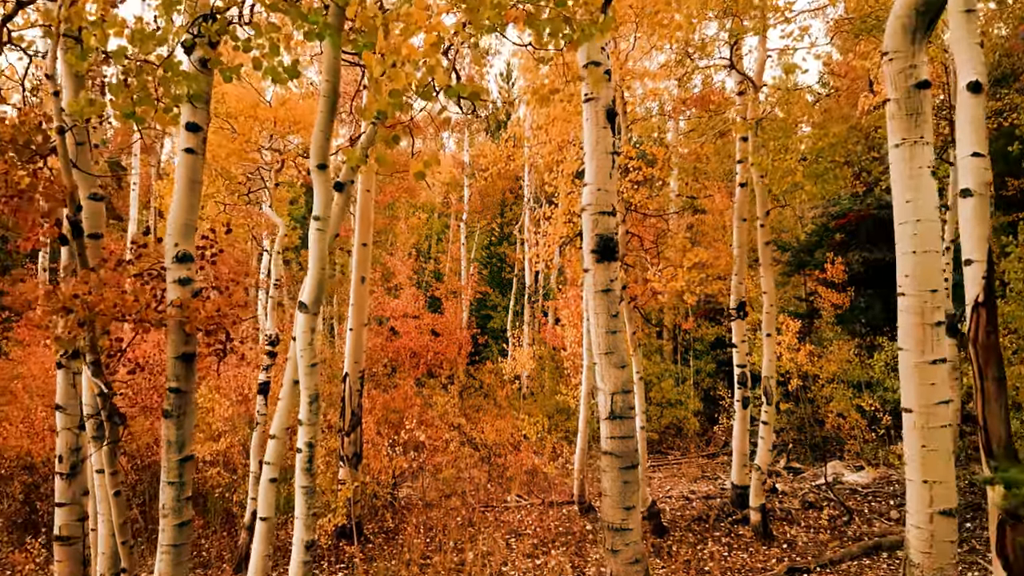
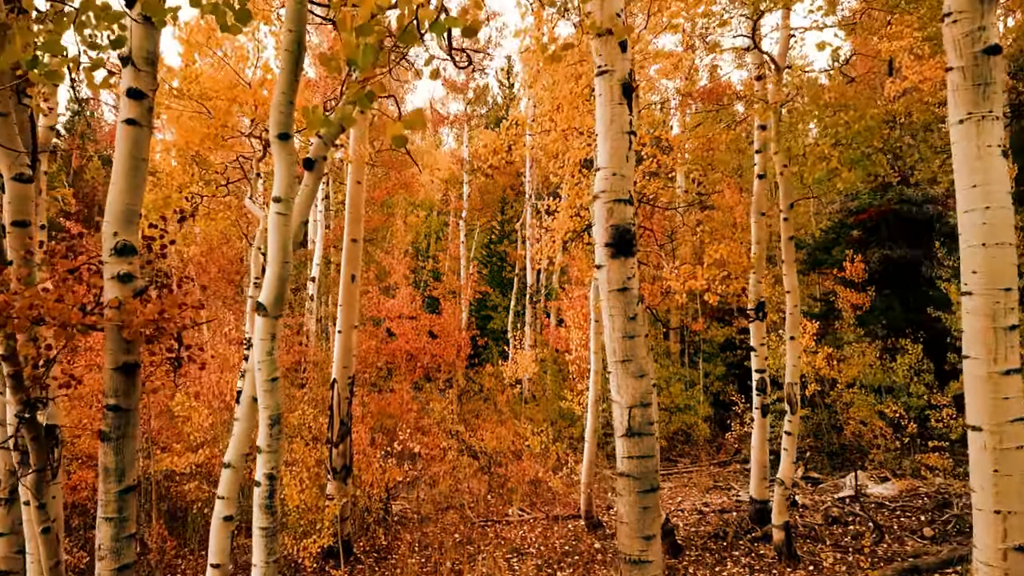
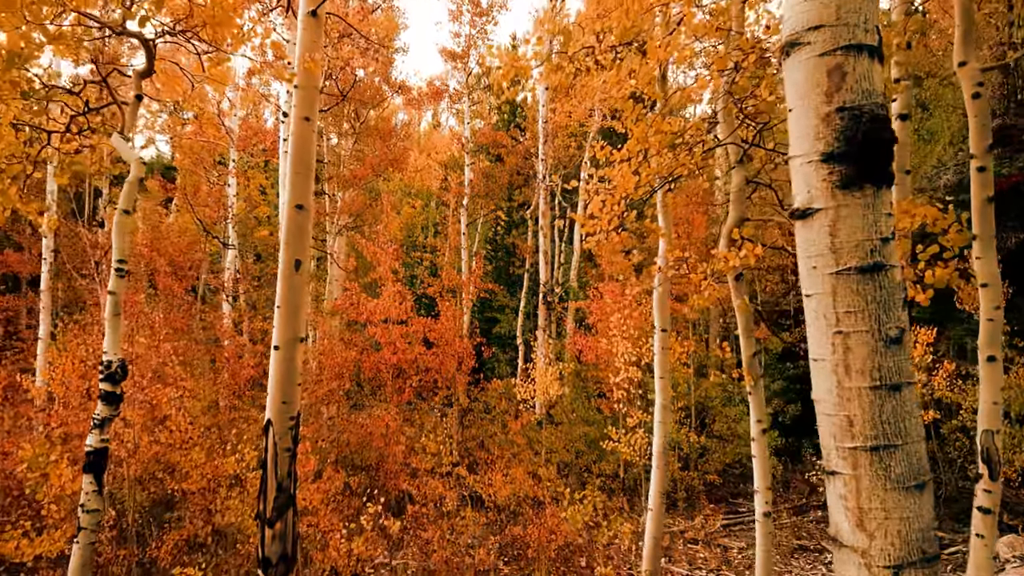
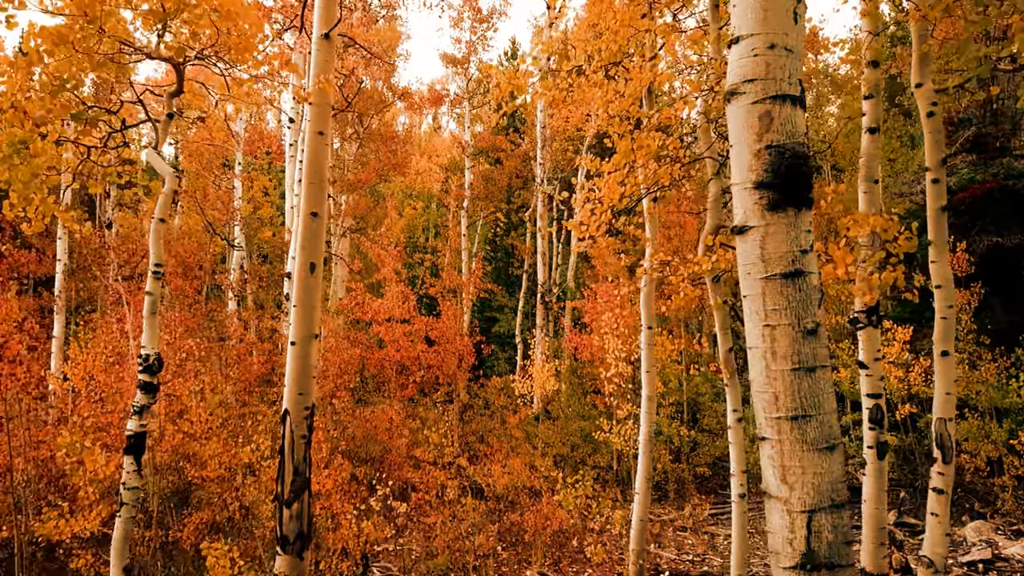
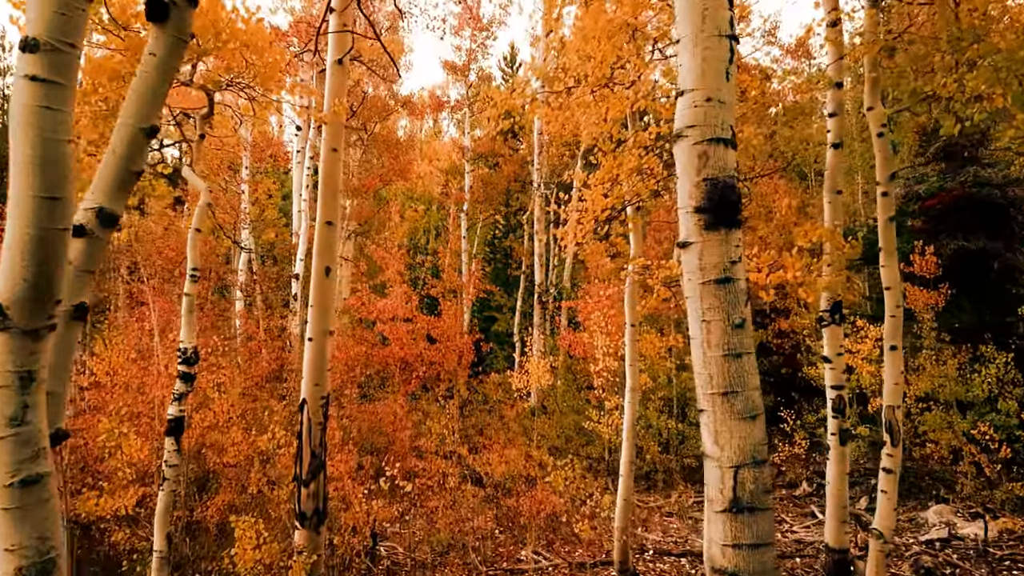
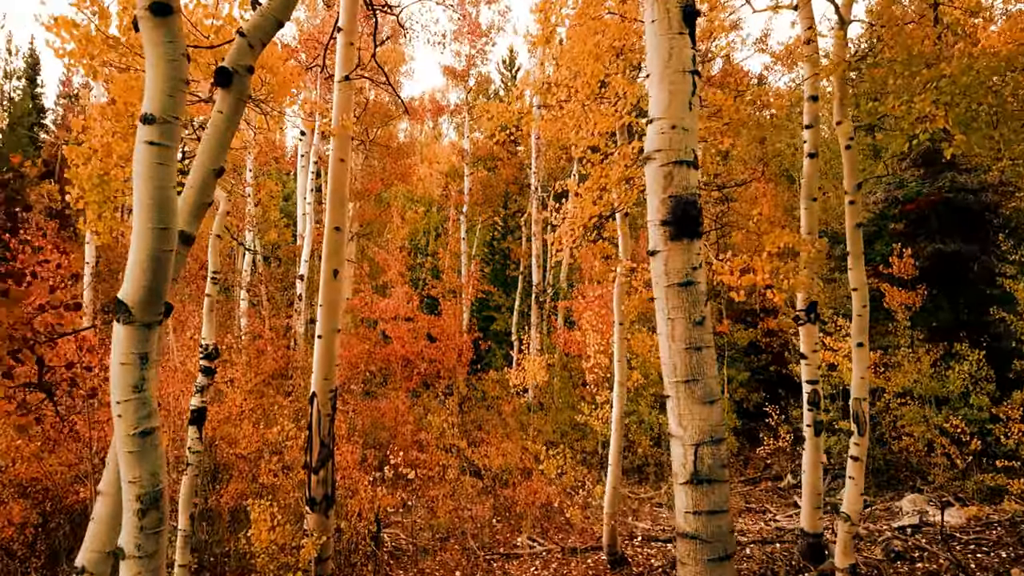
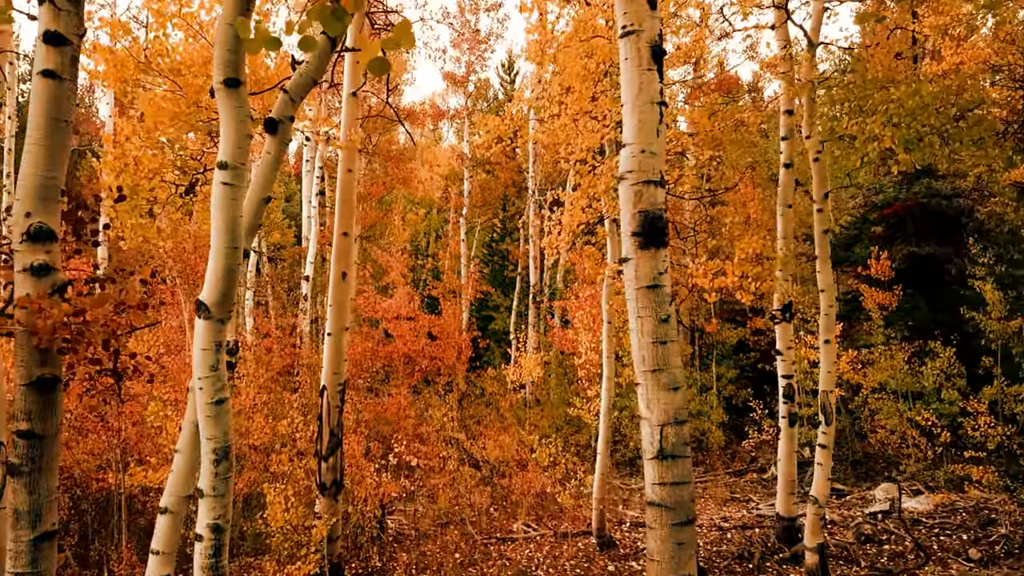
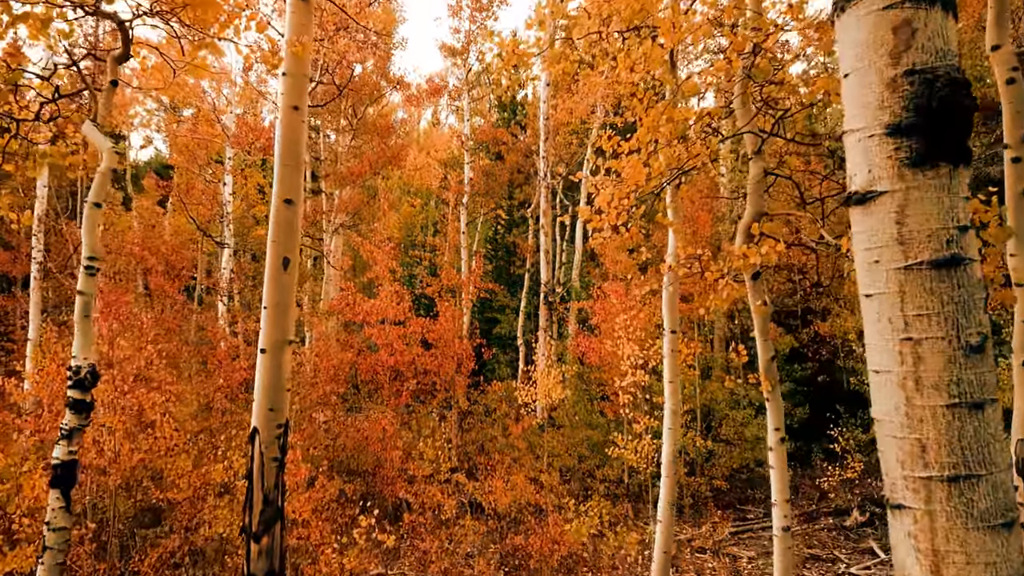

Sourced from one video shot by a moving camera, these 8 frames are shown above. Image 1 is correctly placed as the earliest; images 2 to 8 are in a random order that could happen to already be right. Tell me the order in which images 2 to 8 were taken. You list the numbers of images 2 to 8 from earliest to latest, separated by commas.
2, 7, 6, 5, 4, 3, 8
